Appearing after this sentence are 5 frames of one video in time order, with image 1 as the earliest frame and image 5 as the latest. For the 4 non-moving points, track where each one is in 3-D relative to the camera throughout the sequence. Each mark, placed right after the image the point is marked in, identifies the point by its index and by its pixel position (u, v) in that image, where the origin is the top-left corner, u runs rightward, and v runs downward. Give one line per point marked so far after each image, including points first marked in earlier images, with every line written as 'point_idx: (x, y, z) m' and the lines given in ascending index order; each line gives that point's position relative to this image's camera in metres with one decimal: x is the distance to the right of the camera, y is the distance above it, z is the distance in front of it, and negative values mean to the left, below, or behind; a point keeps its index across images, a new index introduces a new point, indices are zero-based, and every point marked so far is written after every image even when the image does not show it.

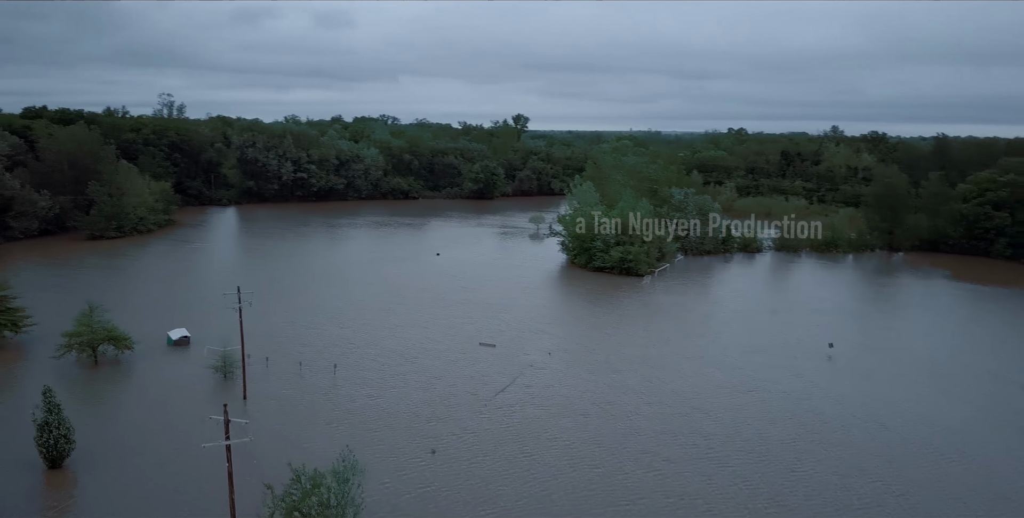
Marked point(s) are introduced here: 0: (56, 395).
0: (-9.7, -2.8, +17.3) m
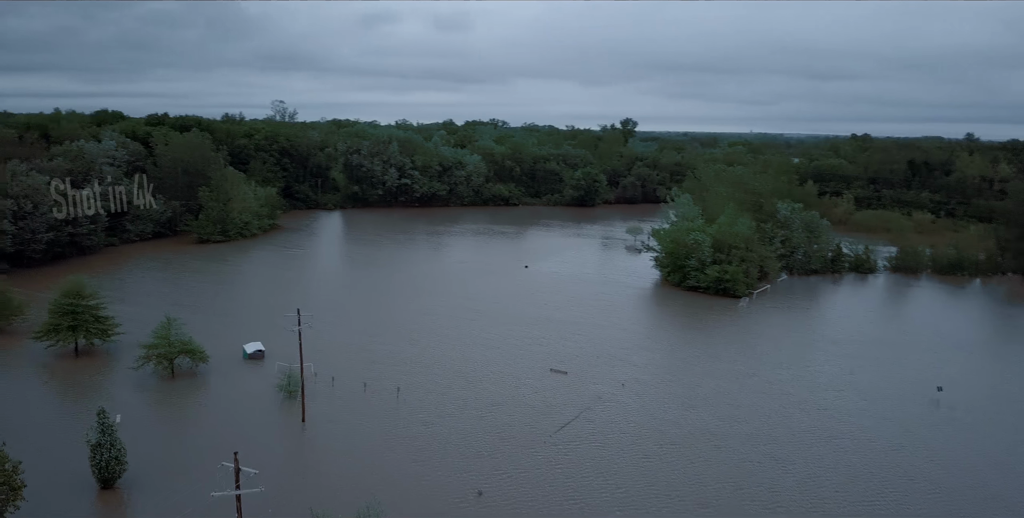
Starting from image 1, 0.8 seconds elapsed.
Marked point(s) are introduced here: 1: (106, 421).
0: (-8.3, -3.1, +17.8) m
1: (-6.5, -2.6, +13.1) m
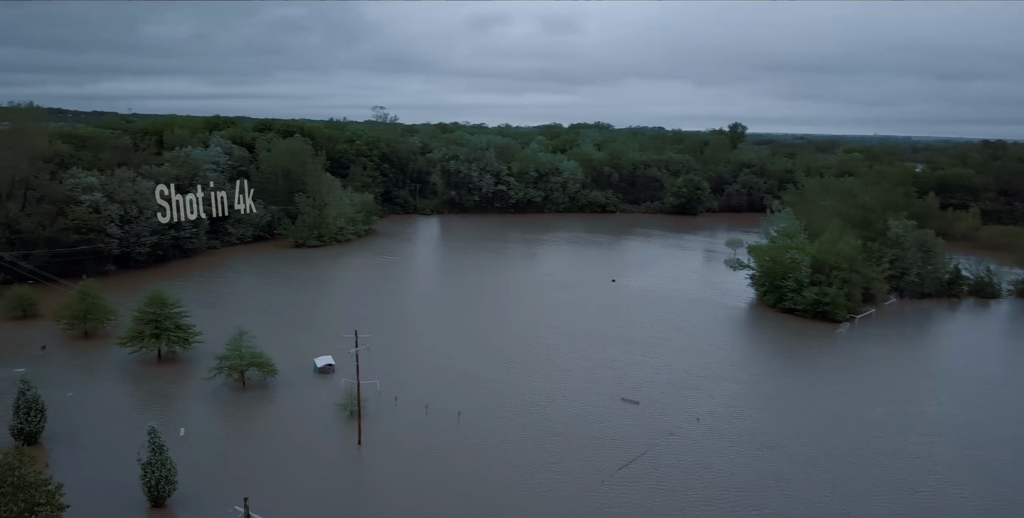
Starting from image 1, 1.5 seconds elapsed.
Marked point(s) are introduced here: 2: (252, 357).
0: (-6.9, -3.4, +18.1) m
1: (-5.7, -2.9, +13.3) m
2: (-6.1, -2.3, +19.1) m
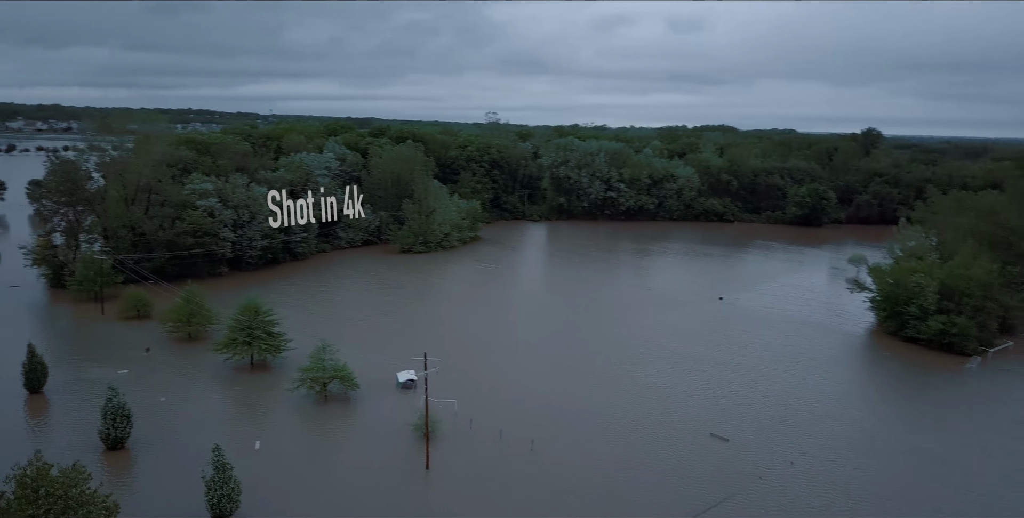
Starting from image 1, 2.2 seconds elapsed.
0: (-5.2, -3.7, +18.3) m
1: (-4.7, -3.2, +13.3) m
2: (-4.2, -2.6, +19.1) m
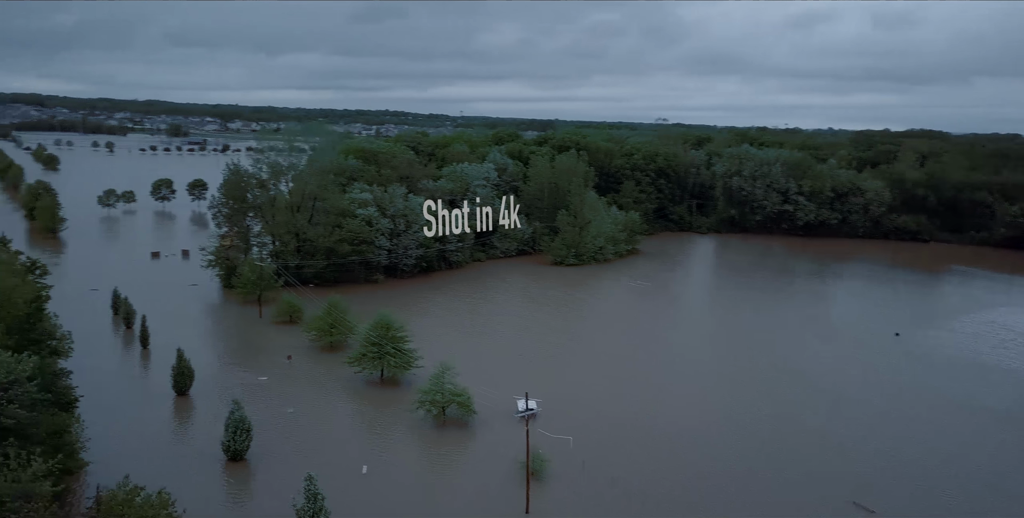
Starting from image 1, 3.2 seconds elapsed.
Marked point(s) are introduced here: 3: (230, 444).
0: (-2.6, -4.2, +18.3) m
1: (-3.2, -3.7, +13.4) m
2: (-1.4, -3.1, +18.9) m
3: (-5.7, -3.8, +16.6) m
